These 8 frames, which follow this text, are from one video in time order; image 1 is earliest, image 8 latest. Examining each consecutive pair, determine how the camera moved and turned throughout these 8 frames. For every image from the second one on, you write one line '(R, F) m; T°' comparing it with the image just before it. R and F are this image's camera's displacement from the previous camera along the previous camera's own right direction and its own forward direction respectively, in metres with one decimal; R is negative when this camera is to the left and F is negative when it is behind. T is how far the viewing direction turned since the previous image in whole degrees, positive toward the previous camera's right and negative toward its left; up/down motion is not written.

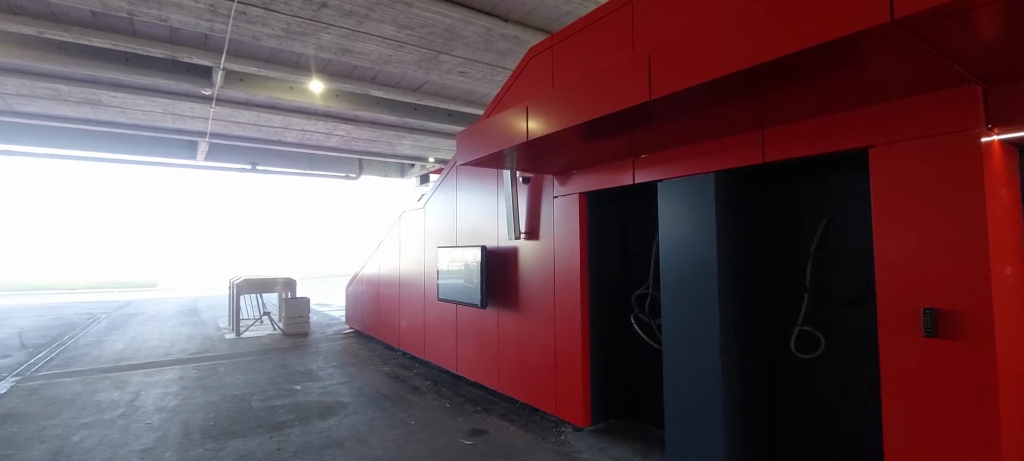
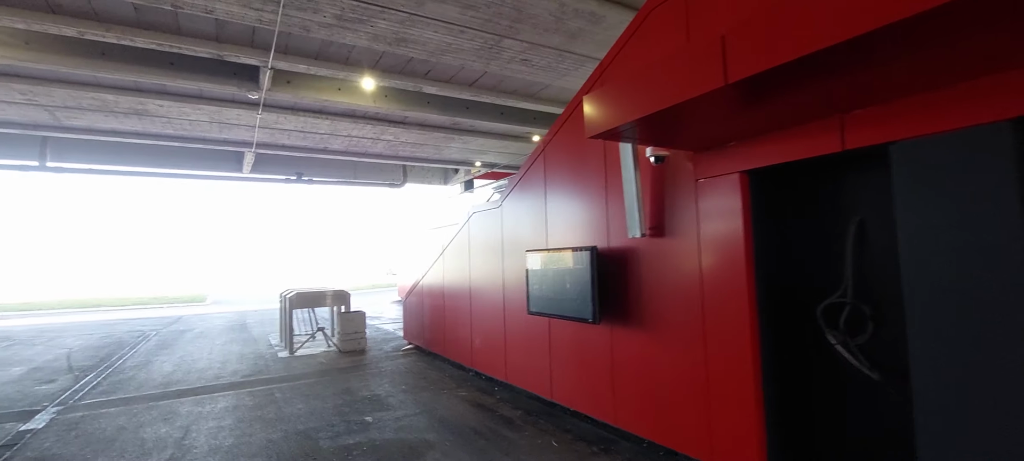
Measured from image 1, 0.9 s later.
(-0.6, +0.8) m; -4°
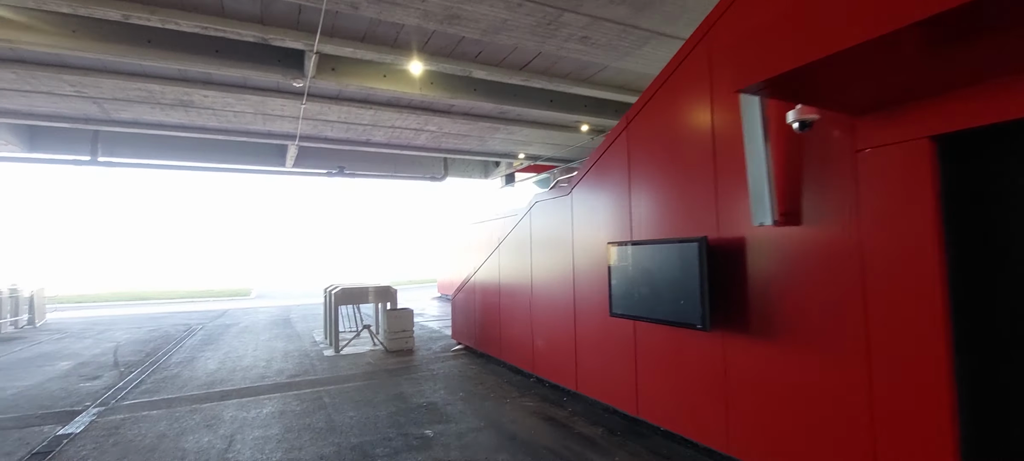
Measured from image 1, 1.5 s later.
(-0.3, +0.5) m; -4°
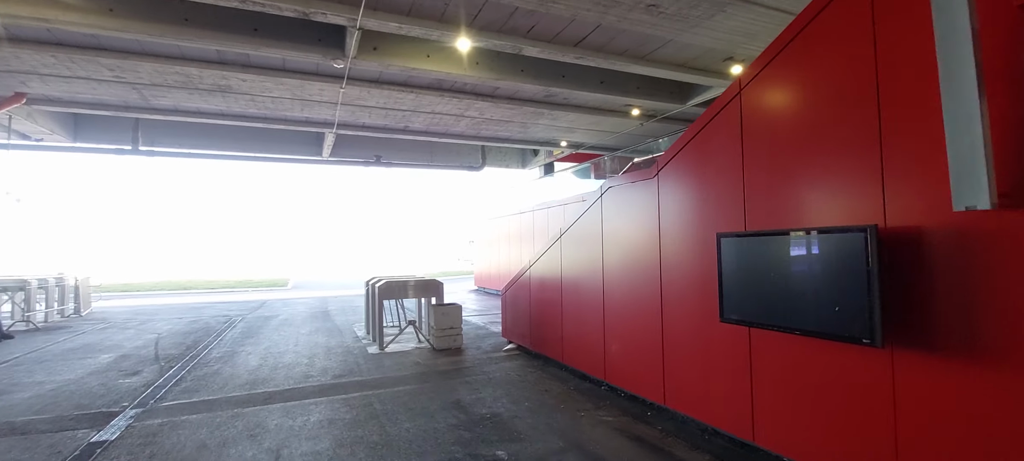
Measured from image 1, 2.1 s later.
(-0.4, +0.5) m; -3°
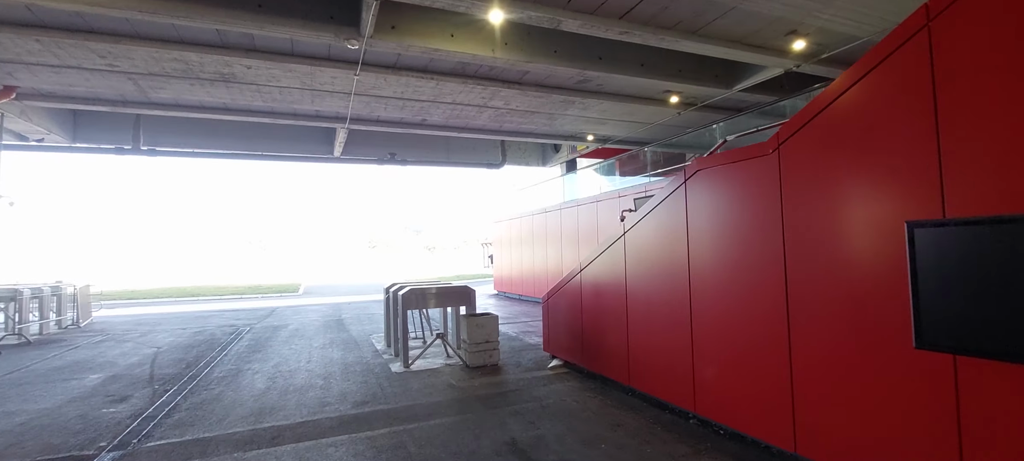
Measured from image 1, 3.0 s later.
(-0.4, +0.9) m; -1°
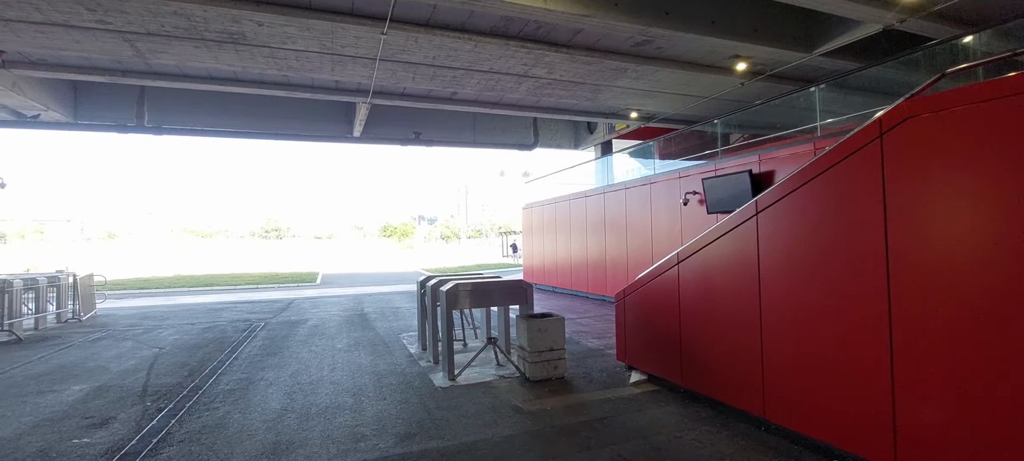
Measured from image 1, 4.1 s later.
(-0.5, +1.1) m; -1°
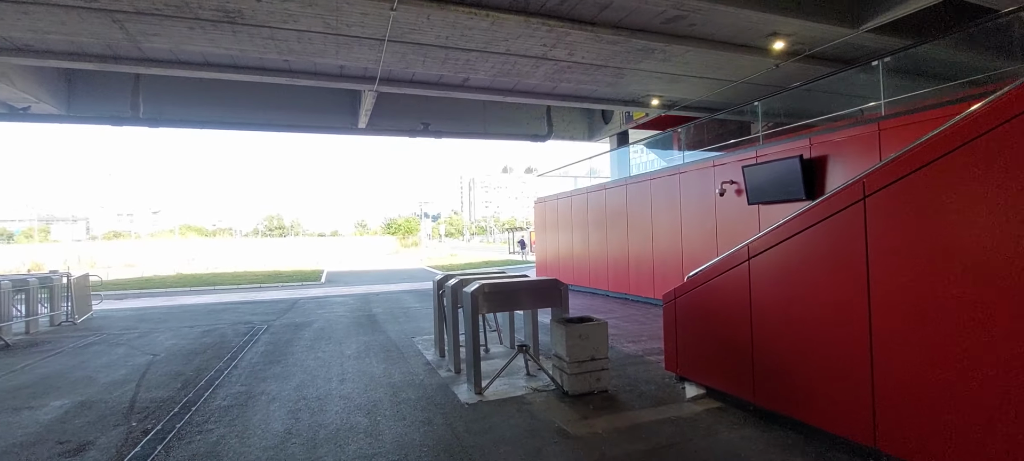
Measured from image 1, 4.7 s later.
(-0.2, +0.6) m; 0°
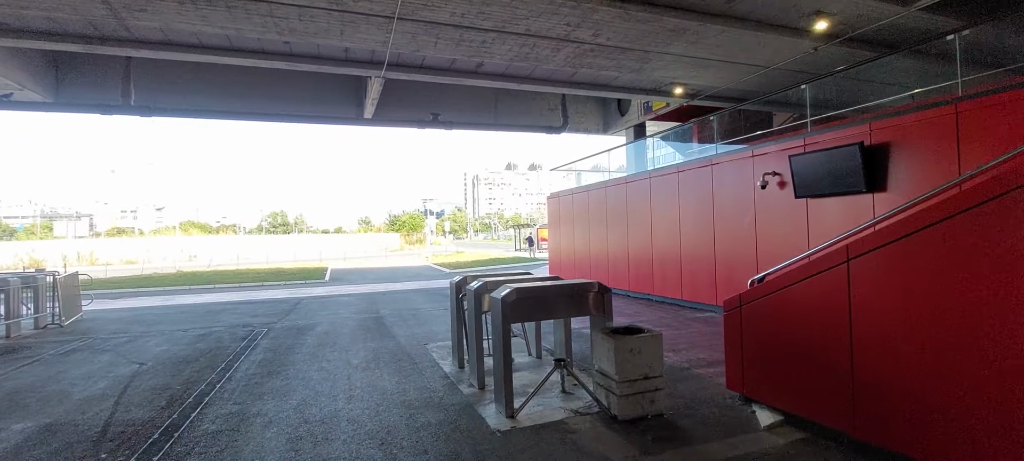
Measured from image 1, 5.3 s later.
(-0.2, +0.6) m; 0°
